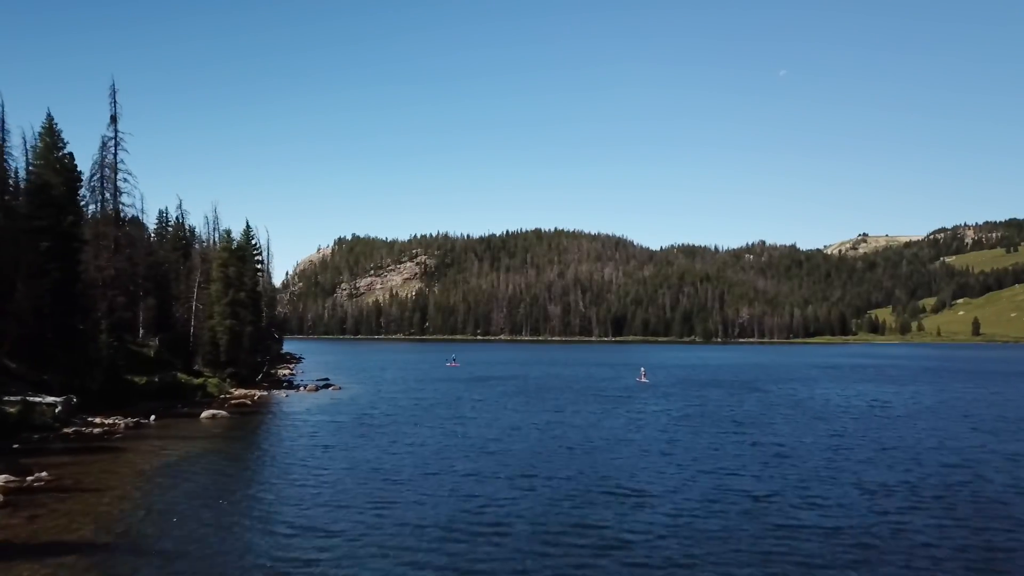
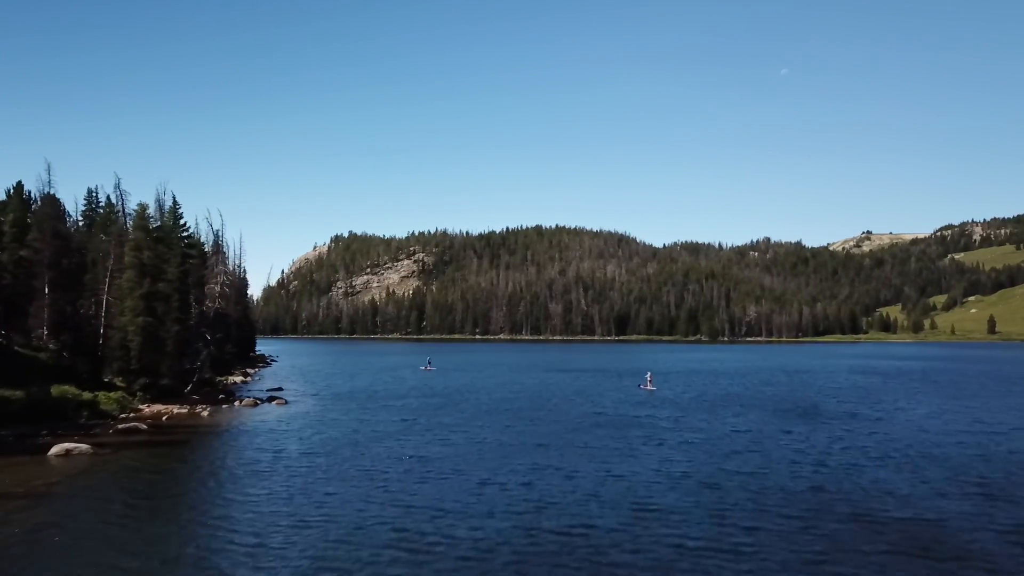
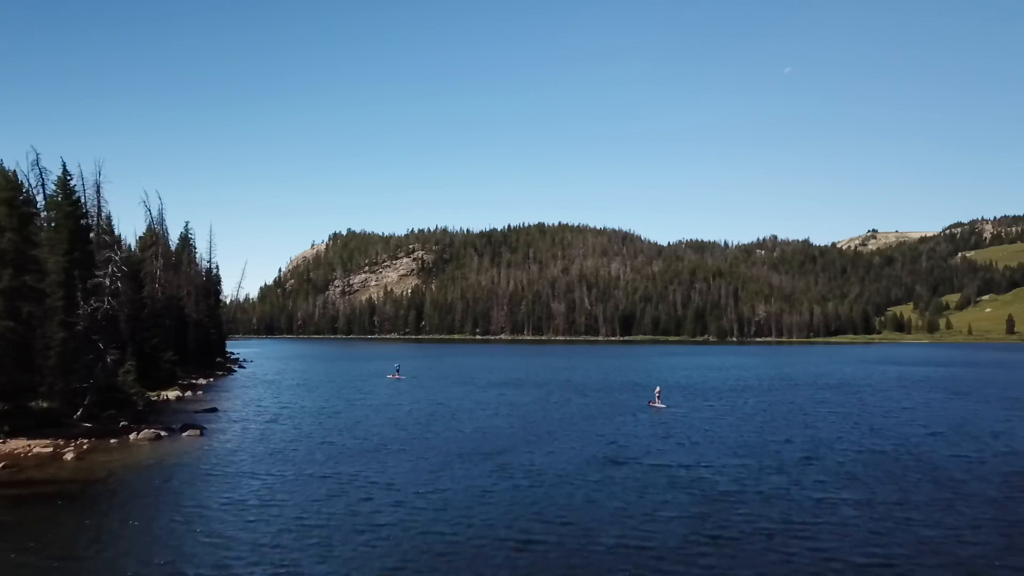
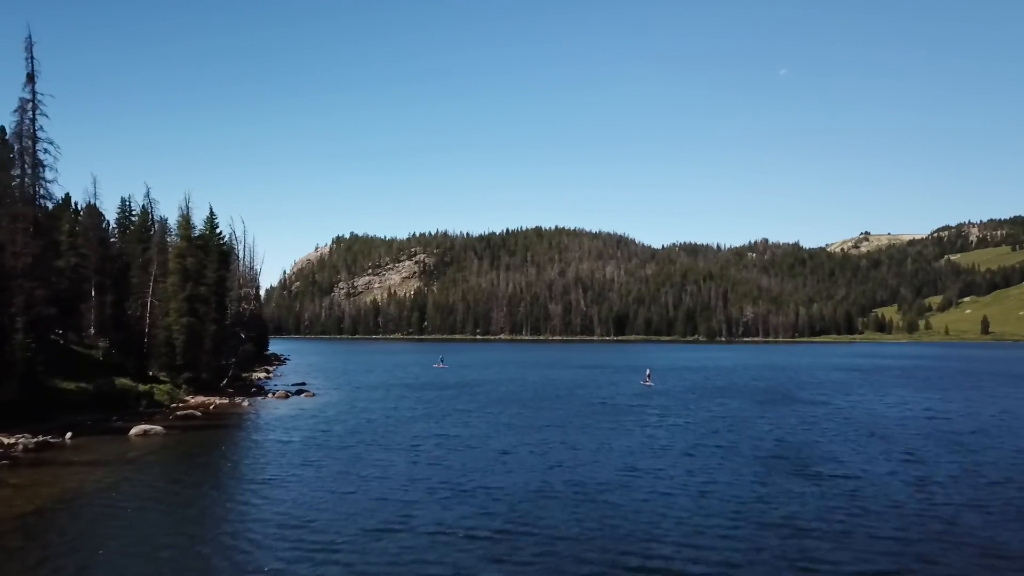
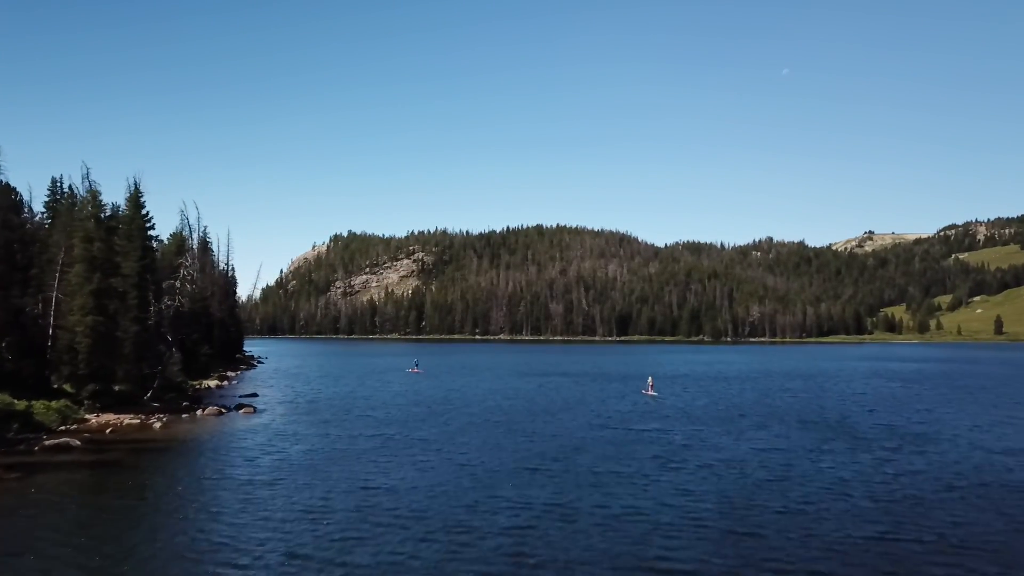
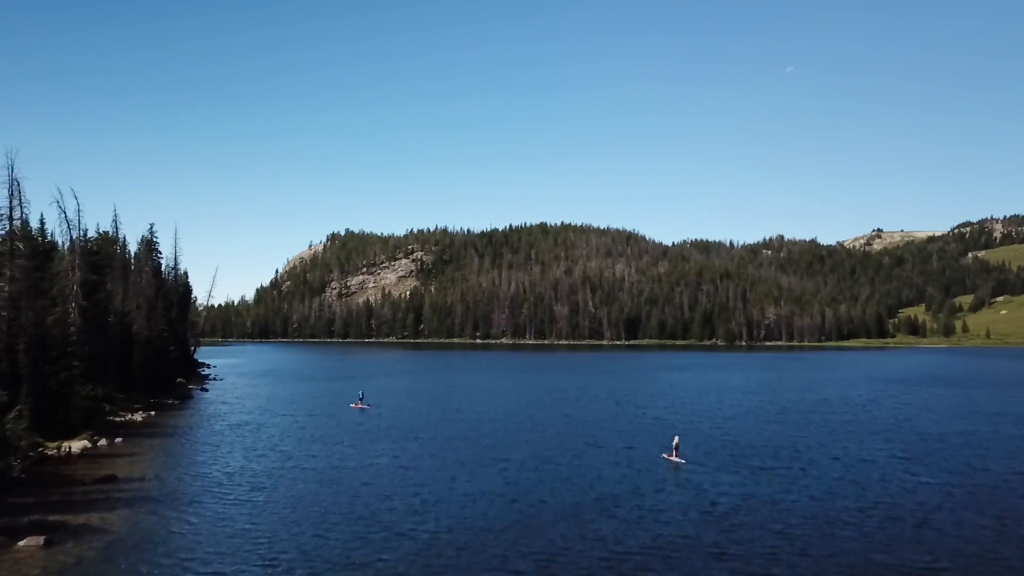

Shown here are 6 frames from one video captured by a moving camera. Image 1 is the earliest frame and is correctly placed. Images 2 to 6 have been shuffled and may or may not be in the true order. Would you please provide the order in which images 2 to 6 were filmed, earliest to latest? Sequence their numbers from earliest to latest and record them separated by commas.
4, 2, 5, 3, 6
